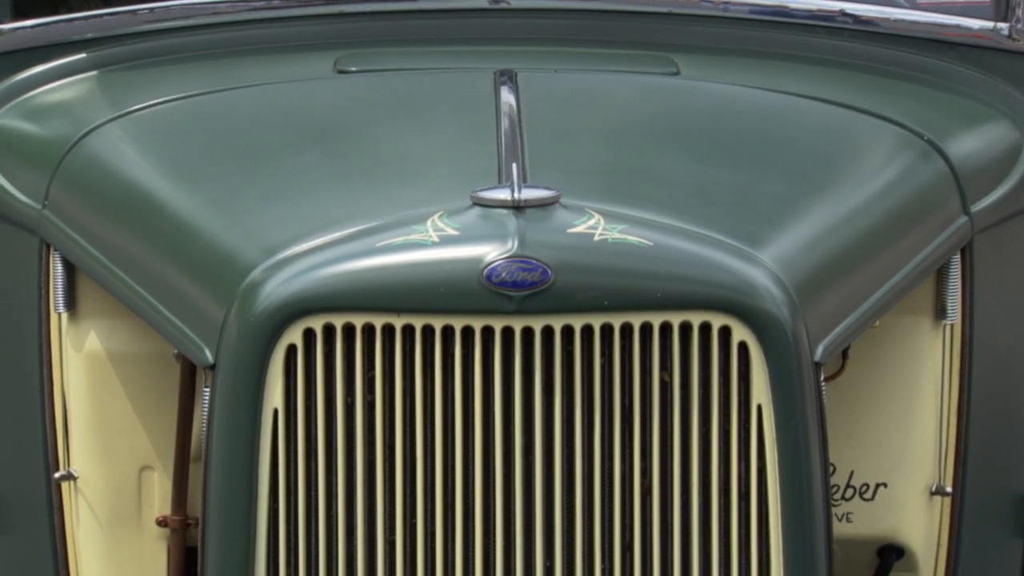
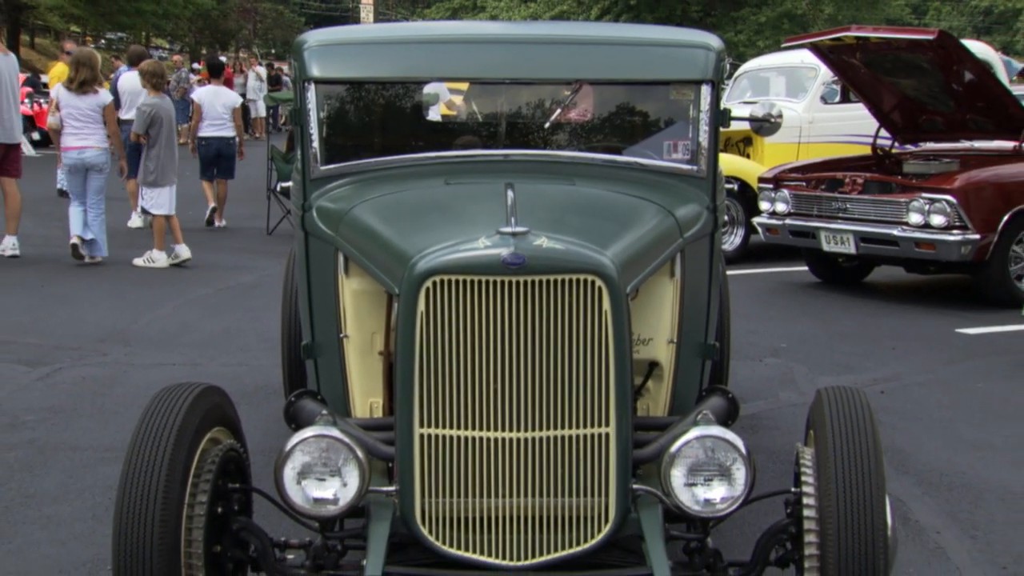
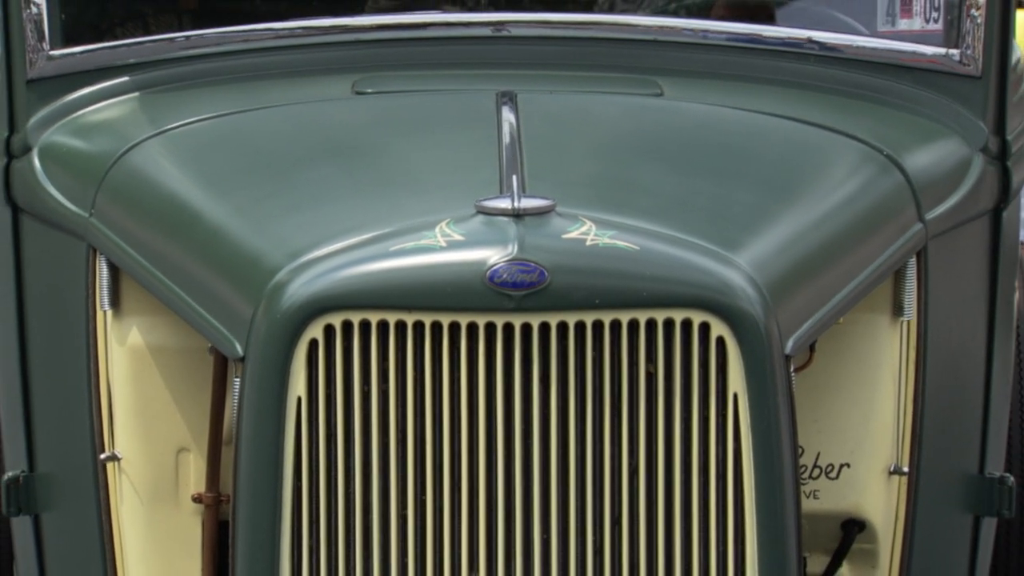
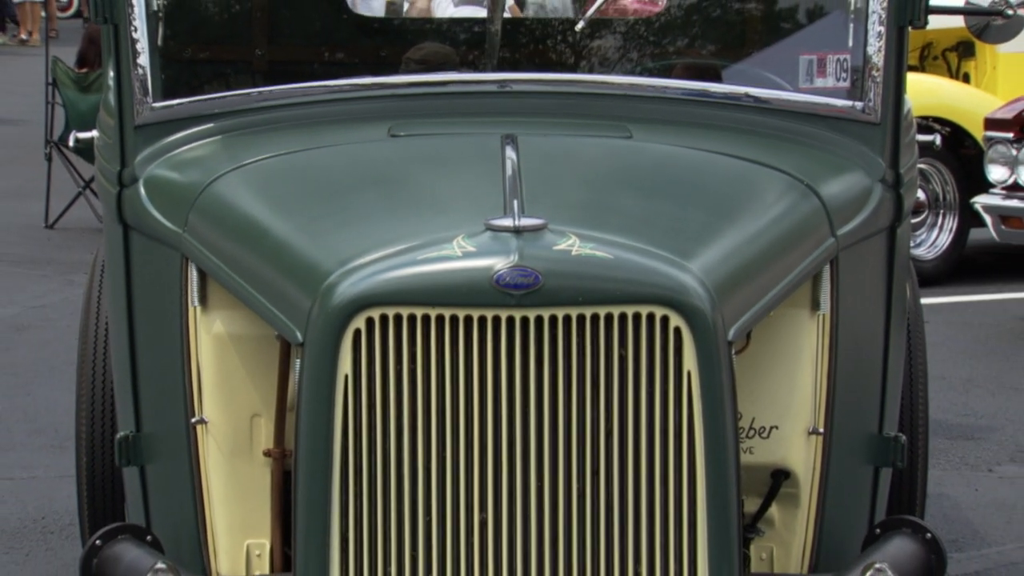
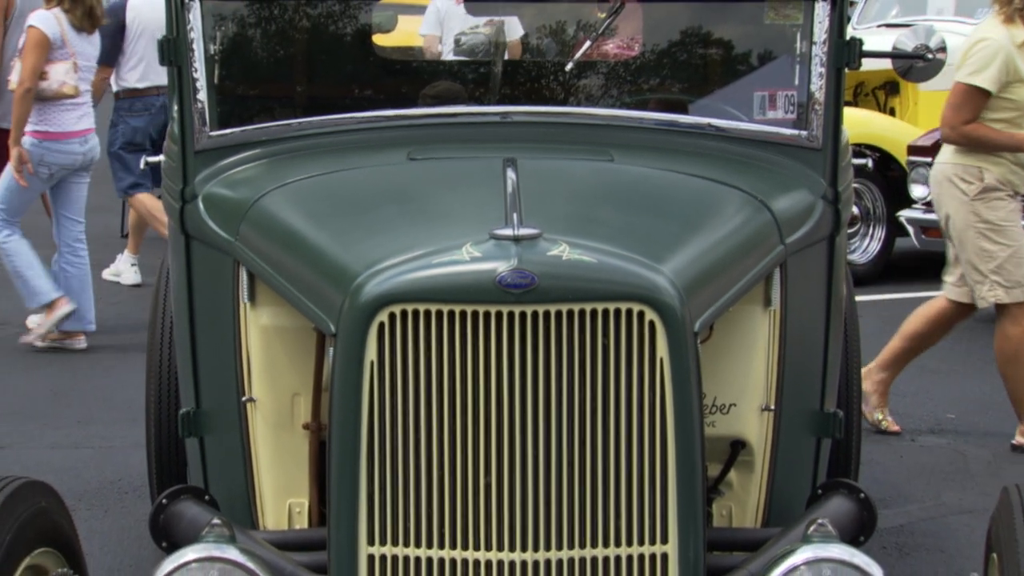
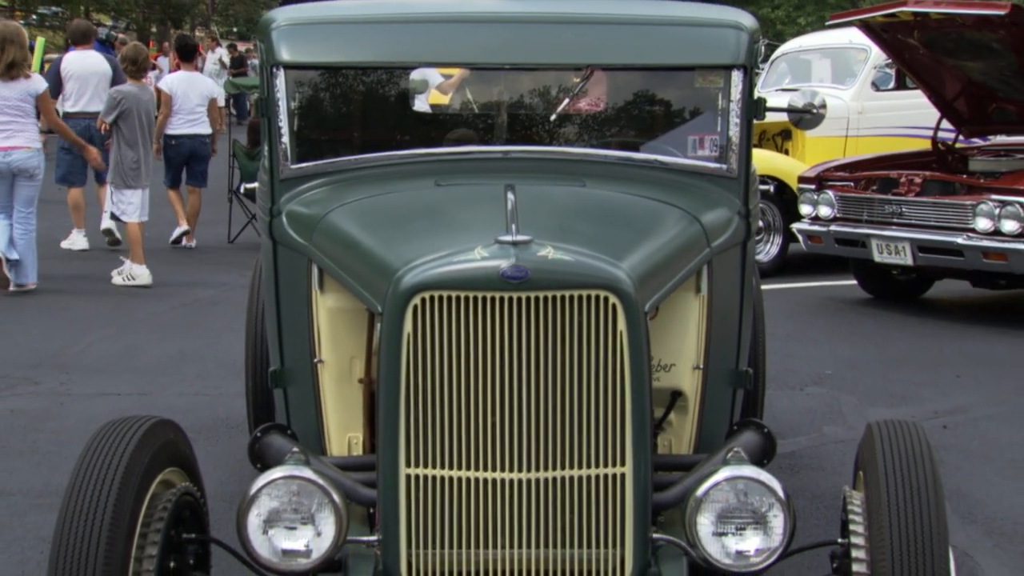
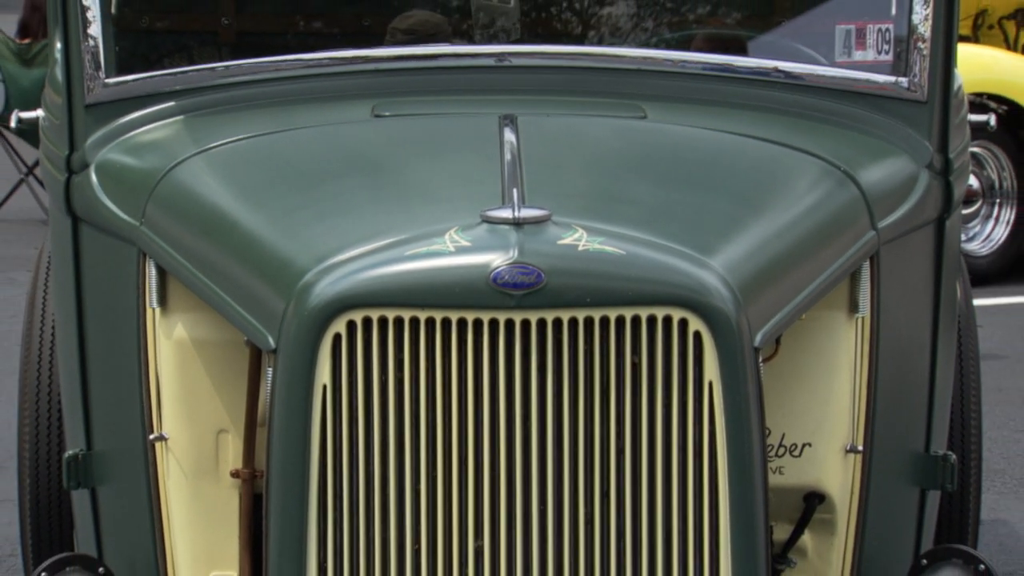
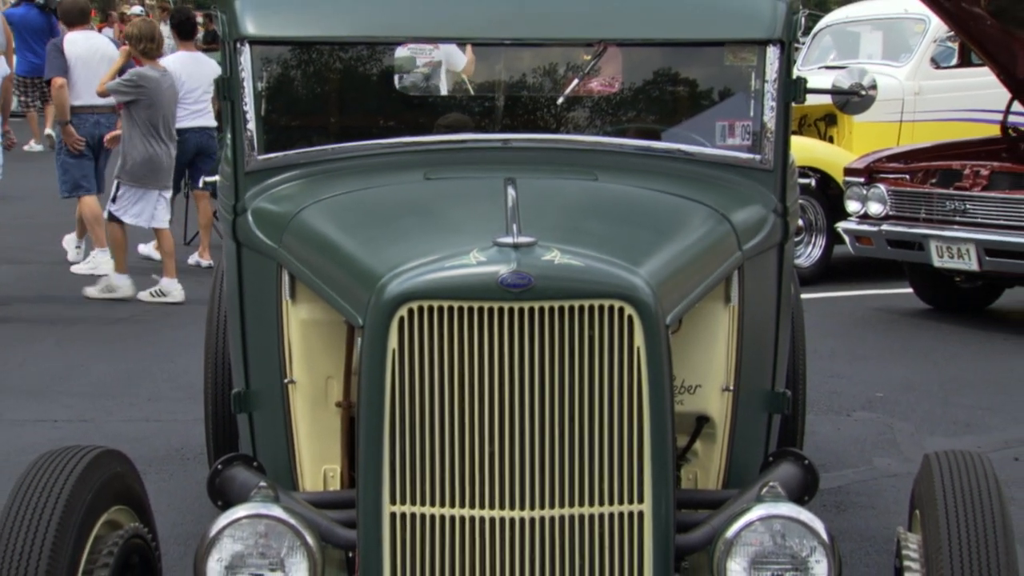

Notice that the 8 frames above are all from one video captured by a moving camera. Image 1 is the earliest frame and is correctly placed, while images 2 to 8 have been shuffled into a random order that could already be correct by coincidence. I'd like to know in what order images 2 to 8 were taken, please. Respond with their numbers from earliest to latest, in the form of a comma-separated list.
3, 7, 4, 5, 8, 6, 2
